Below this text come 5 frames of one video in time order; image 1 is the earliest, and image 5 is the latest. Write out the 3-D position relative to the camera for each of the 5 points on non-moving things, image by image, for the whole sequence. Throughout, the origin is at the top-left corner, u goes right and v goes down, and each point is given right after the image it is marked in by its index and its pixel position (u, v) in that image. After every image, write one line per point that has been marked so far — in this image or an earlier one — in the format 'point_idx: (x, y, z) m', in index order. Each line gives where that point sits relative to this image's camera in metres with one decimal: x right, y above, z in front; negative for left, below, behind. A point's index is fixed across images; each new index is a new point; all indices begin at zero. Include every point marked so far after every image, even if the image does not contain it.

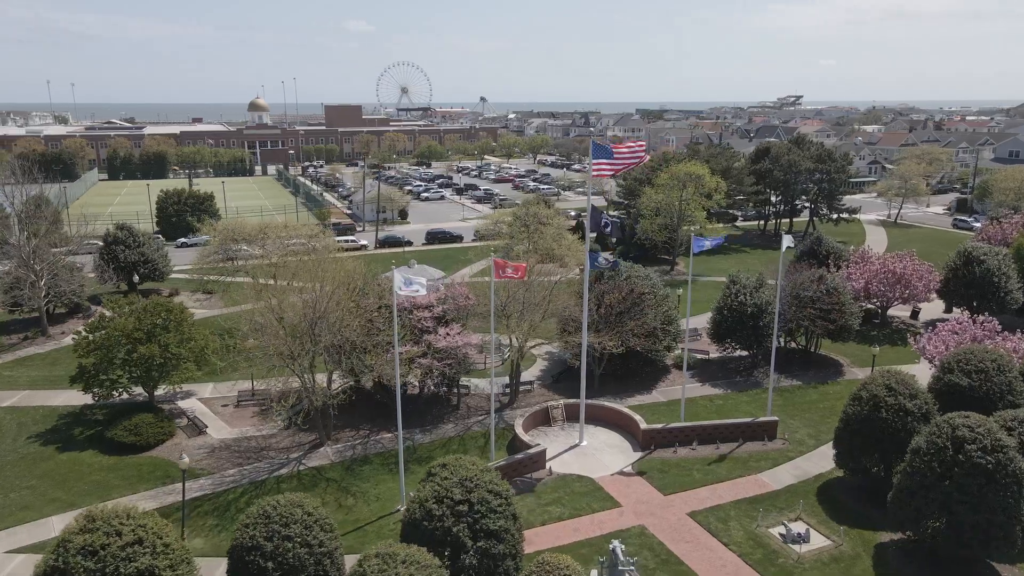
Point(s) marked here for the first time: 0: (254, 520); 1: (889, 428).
0: (-5.3, -4.7, +13.9) m
1: (+10.9, -4.0, +19.7) m
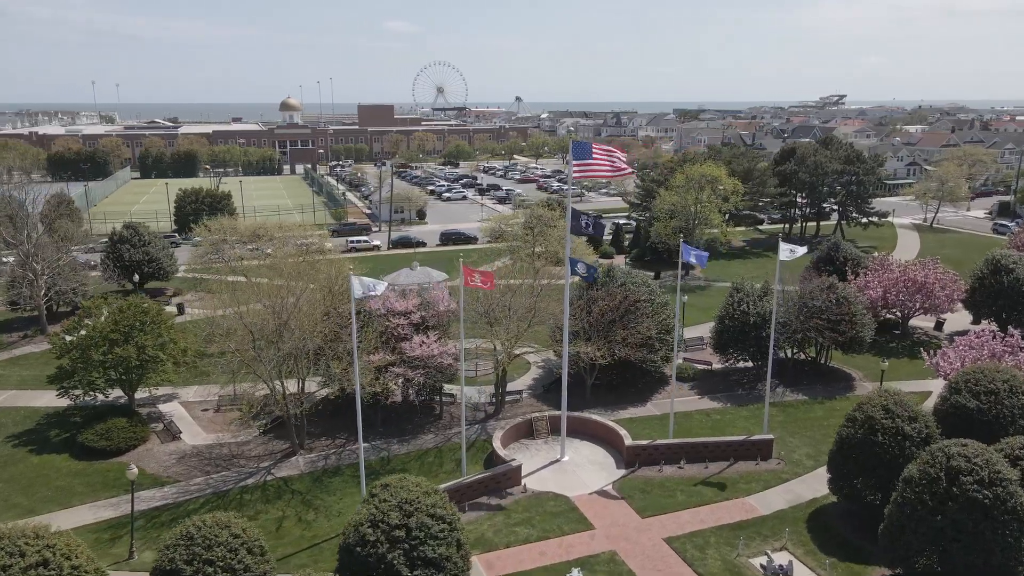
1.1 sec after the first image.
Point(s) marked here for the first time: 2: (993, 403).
0: (-6.5, -4.8, +13.1) m
1: (+9.9, -4.4, +18.2) m
2: (+13.6, -3.2, +19.4) m
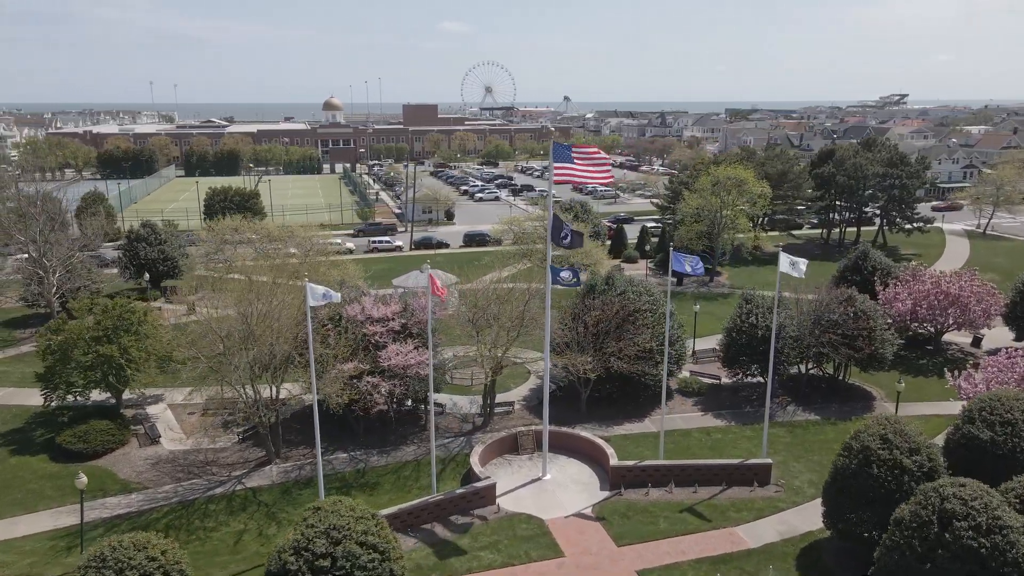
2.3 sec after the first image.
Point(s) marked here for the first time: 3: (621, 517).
0: (-7.7, -5.0, +12.5) m
1: (+8.9, -4.8, +16.6) m
2: (+12.7, -3.7, +17.5) m
3: (+3.2, -6.7, +19.9) m
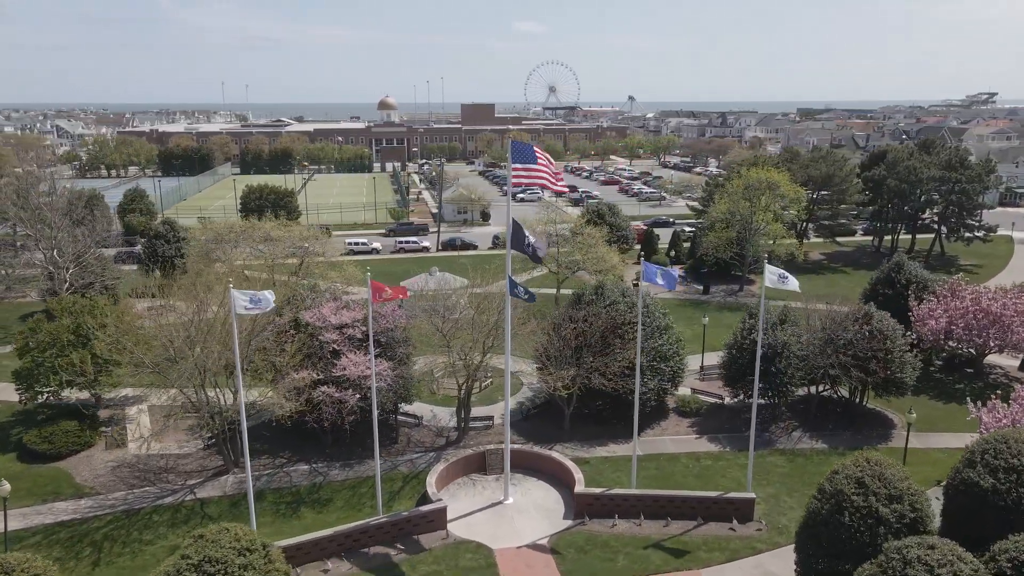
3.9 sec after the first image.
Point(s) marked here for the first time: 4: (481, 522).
0: (-9.7, -5.1, +11.8) m
1: (+7.2, -5.3, +14.5) m
2: (+11.1, -4.3, +15.2) m
3: (+1.8, -7.1, +18.4) m
4: (-0.9, -6.7, +19.7) m
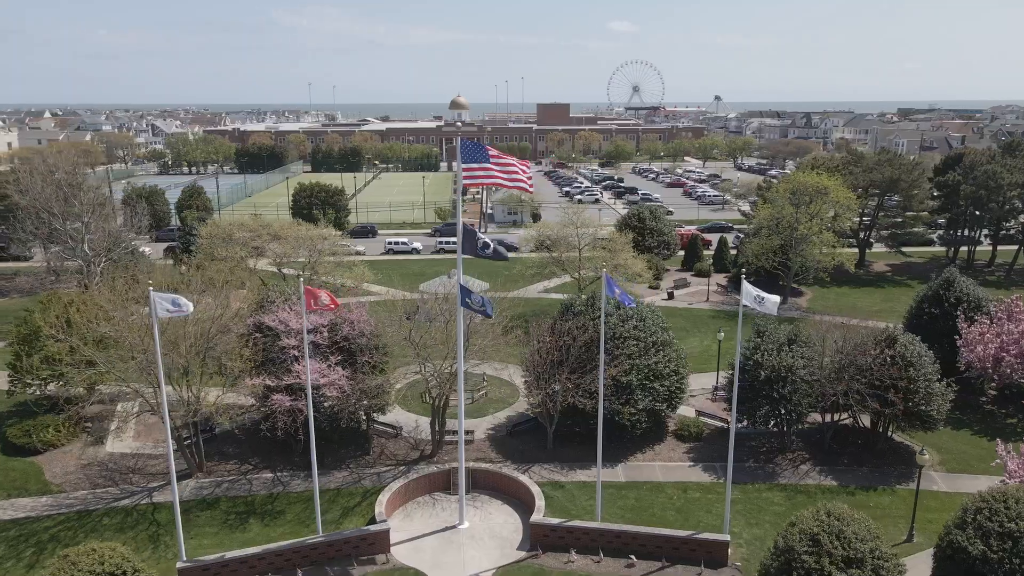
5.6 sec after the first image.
0: (-11.8, -5.2, +11.7) m
1: (+5.3, -5.8, +12.5) m
2: (+9.2, -4.9, +12.7) m
3: (+0.2, -7.4, +16.9) m
4: (-2.2, -7.0, +18.6) m
